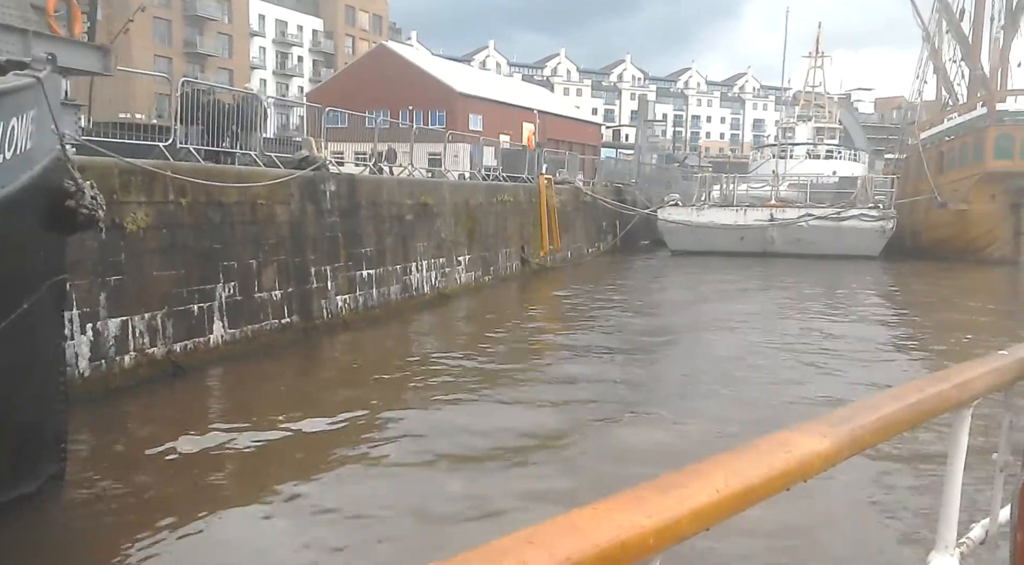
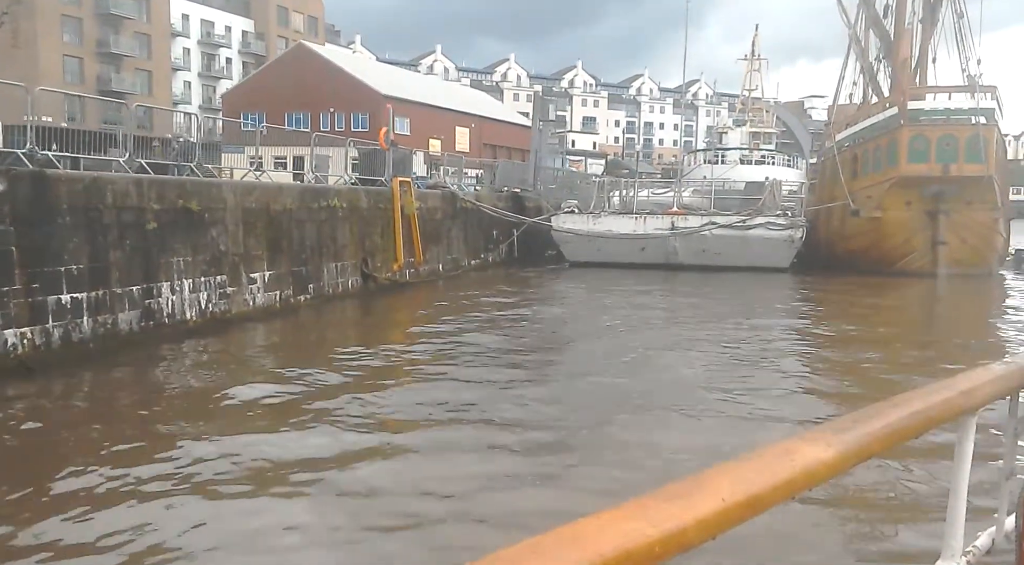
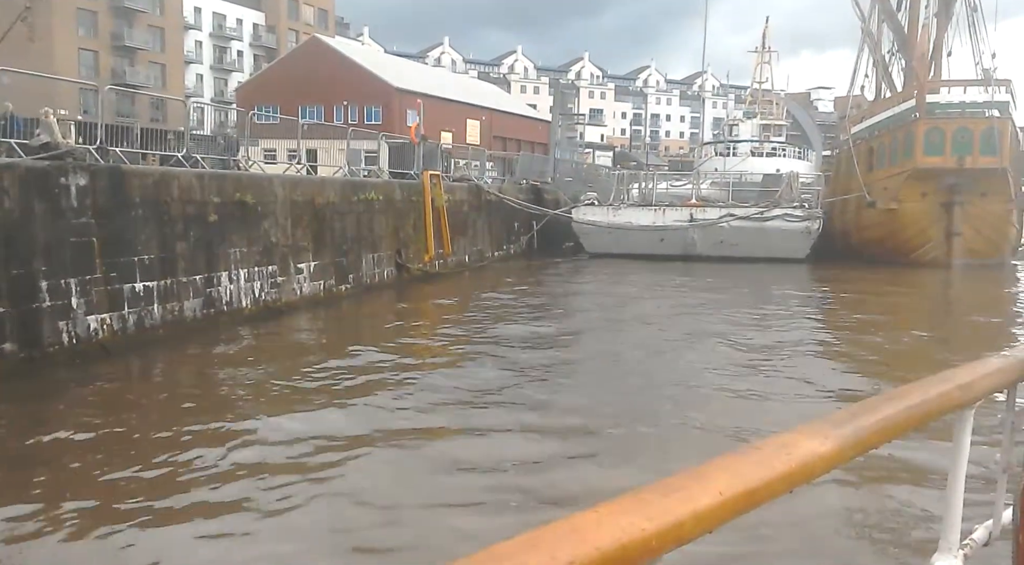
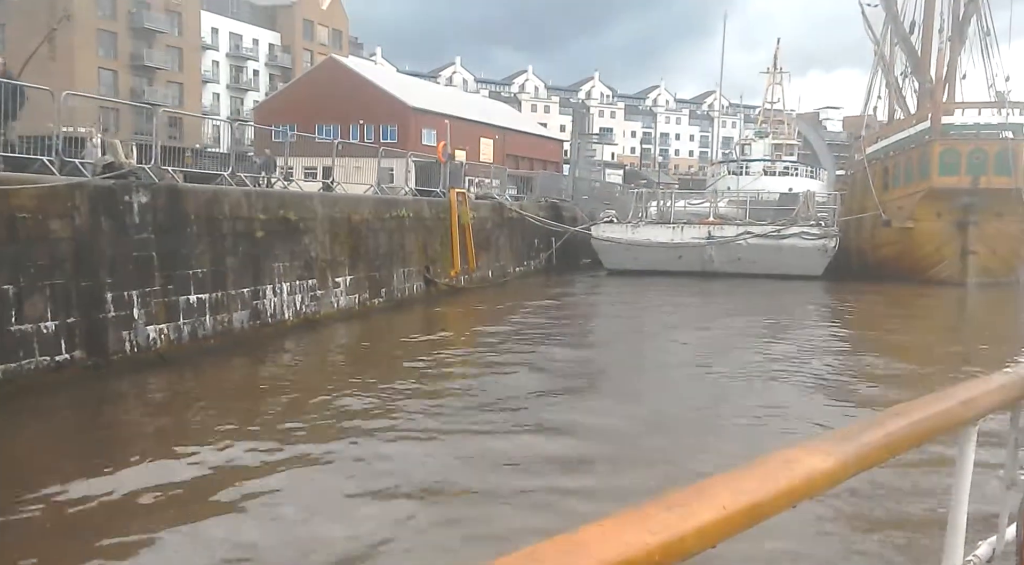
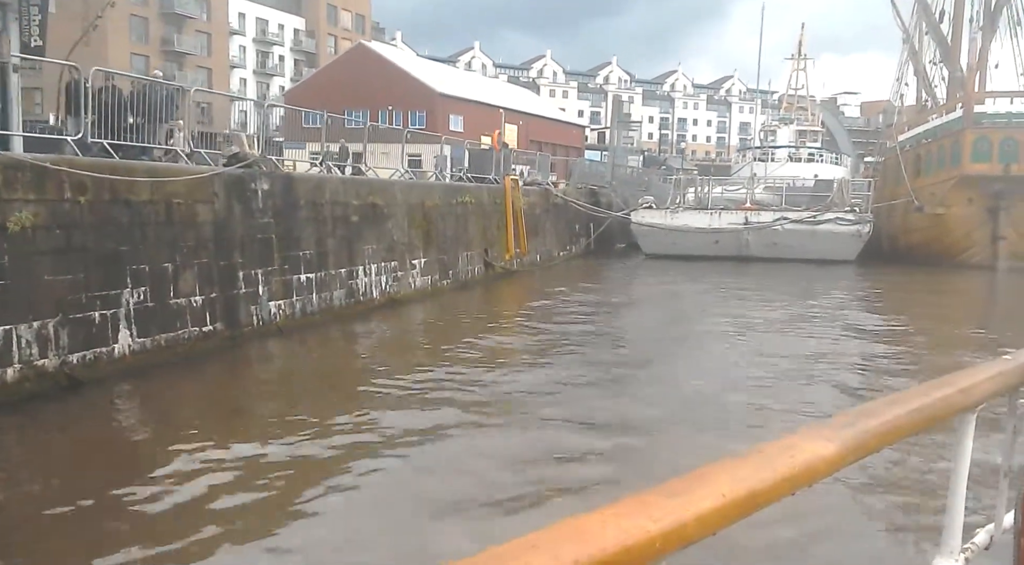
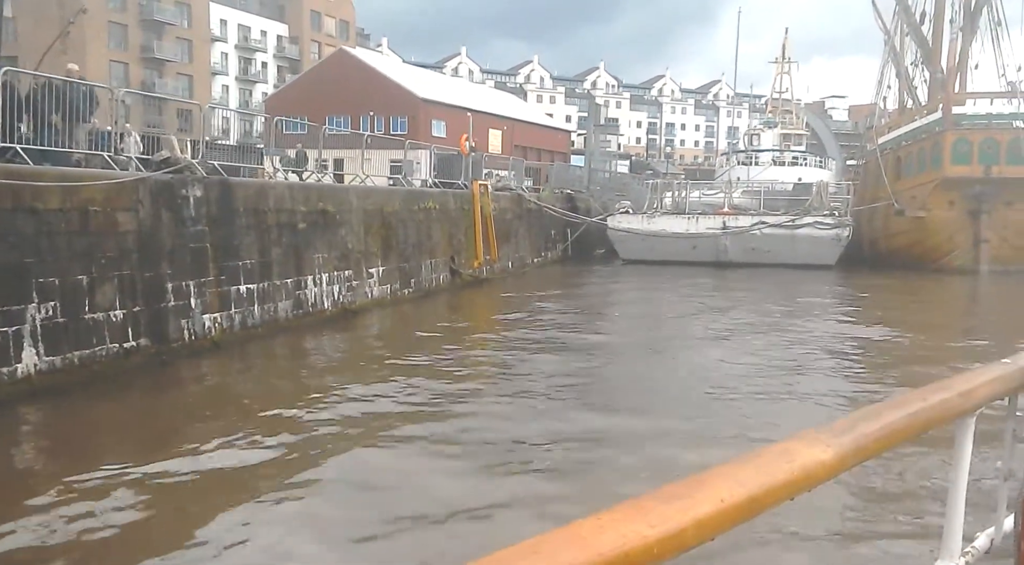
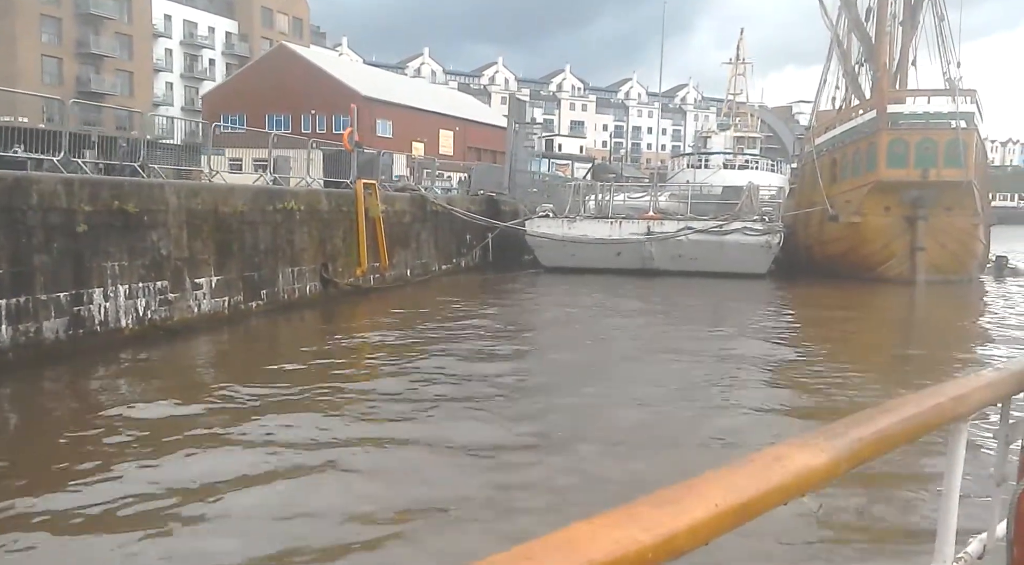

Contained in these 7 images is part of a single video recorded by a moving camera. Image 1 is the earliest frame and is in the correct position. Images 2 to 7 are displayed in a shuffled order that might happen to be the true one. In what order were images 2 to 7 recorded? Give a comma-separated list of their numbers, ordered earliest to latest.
5, 6, 4, 3, 2, 7
